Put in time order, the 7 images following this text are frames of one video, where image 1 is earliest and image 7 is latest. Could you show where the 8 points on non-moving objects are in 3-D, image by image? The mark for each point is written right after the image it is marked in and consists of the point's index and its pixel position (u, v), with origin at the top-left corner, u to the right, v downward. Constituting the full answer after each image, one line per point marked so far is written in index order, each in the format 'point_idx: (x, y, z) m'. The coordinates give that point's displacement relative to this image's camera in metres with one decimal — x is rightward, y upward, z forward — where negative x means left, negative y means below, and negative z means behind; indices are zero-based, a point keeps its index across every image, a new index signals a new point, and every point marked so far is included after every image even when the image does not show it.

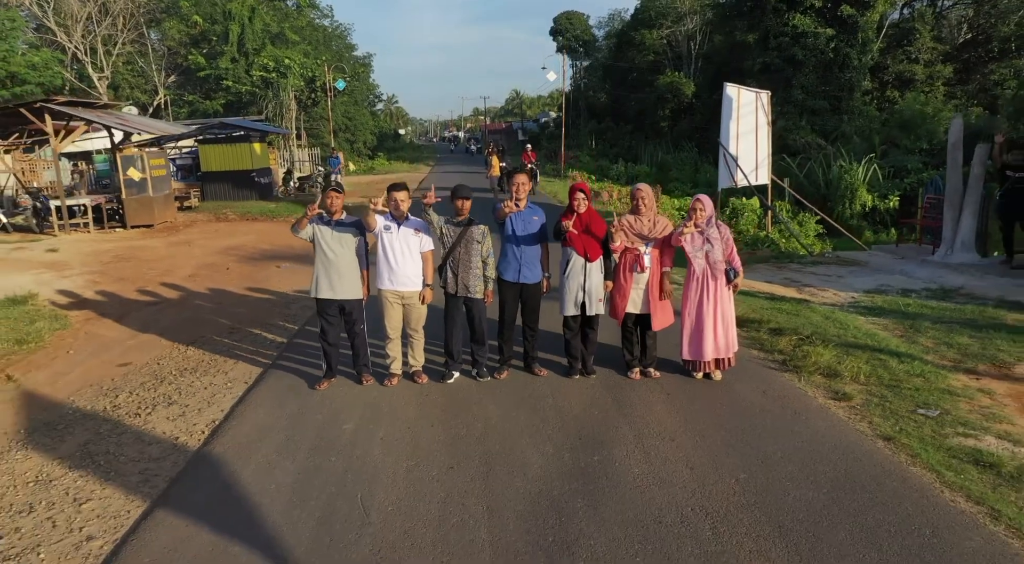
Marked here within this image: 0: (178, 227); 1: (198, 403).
0: (-4.7, +0.7, +10.1) m
1: (-1.6, -0.6, +3.7) m
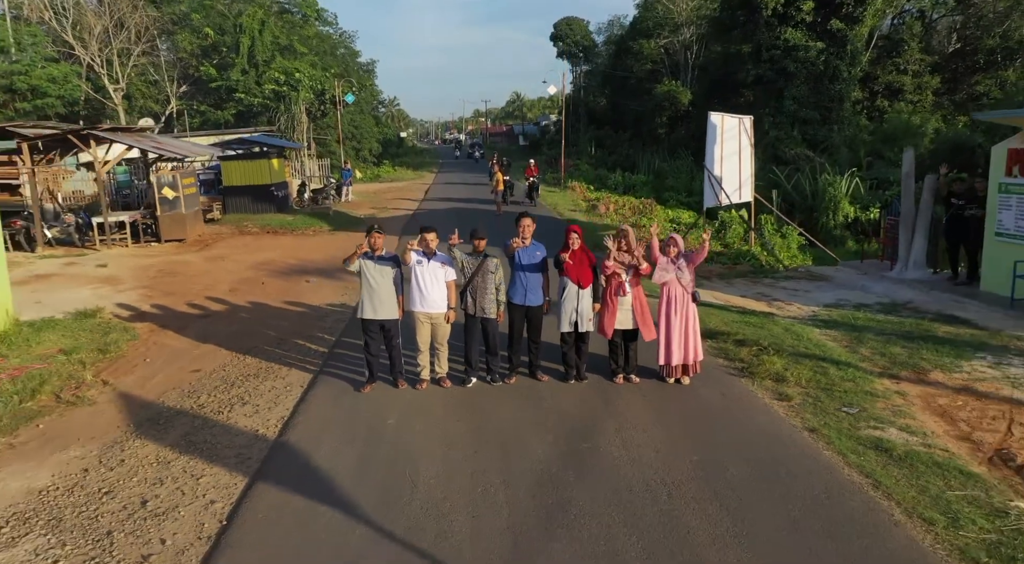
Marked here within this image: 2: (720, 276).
0: (-4.6, +0.6, +11.0) m
1: (-1.6, -0.8, +4.6) m
2: (+2.5, +0.1, +8.5) m
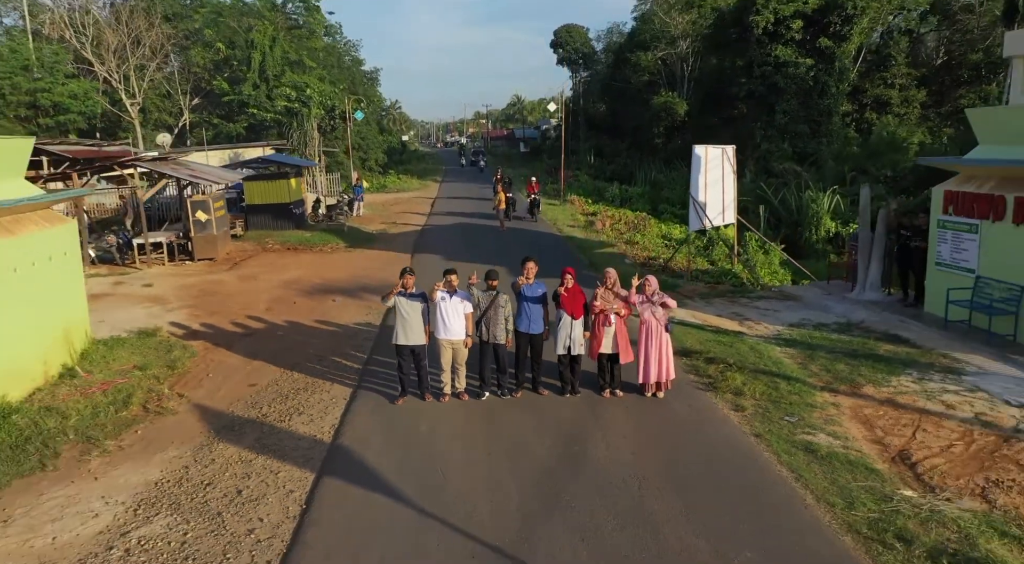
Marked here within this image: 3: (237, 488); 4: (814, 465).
0: (-4.6, +0.3, +12.0) m
1: (-1.5, -1.0, +5.6) m
2: (+2.5, -0.2, +9.5) m
3: (-1.7, -1.3, +4.4) m
4: (+1.9, -1.1, +4.5) m
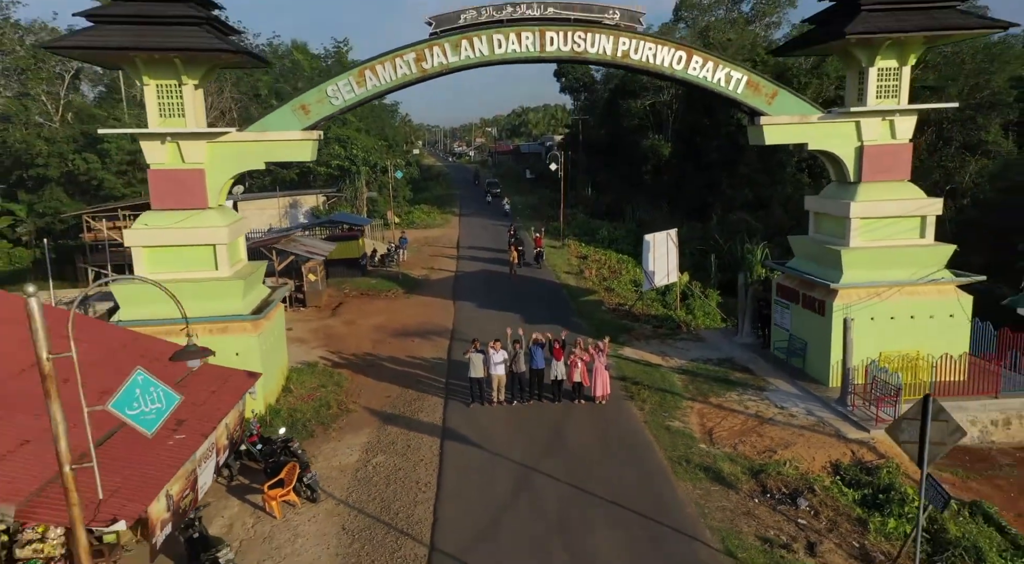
0: (-4.3, -0.7, +17.5) m
1: (-1.3, -2.0, +11.1) m
2: (+2.8, -1.1, +15.0) m
3: (-1.5, -2.2, +9.9) m
4: (+2.2, -2.1, +9.9) m
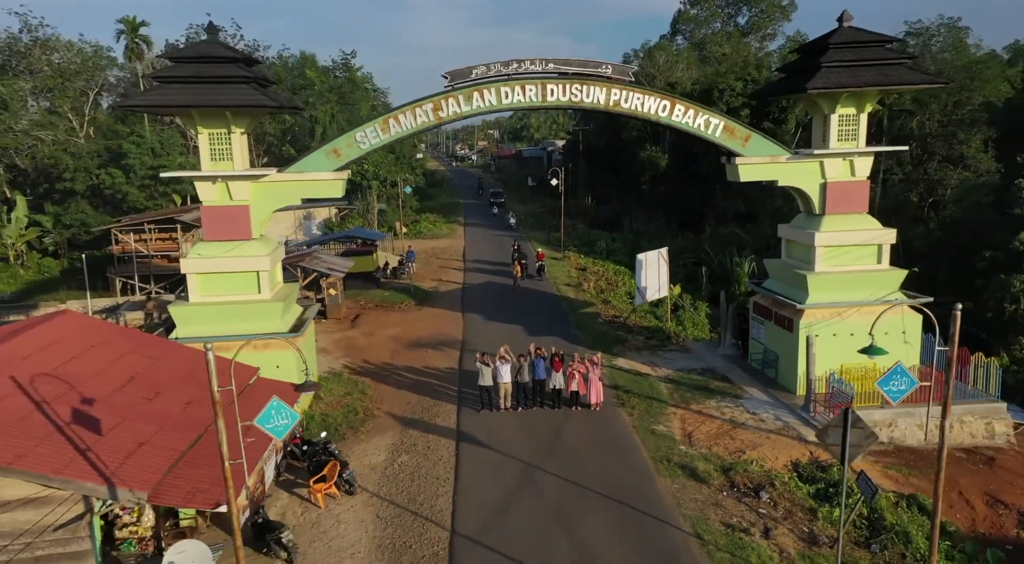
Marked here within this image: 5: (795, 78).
0: (-4.2, -1.0, +19.0) m
1: (-1.2, -2.3, +12.6) m
2: (+2.9, -1.5, +16.5) m
3: (-1.4, -2.6, +11.4) m
4: (+2.2, -2.5, +11.5) m
5: (+5.0, +3.6, +12.6) m
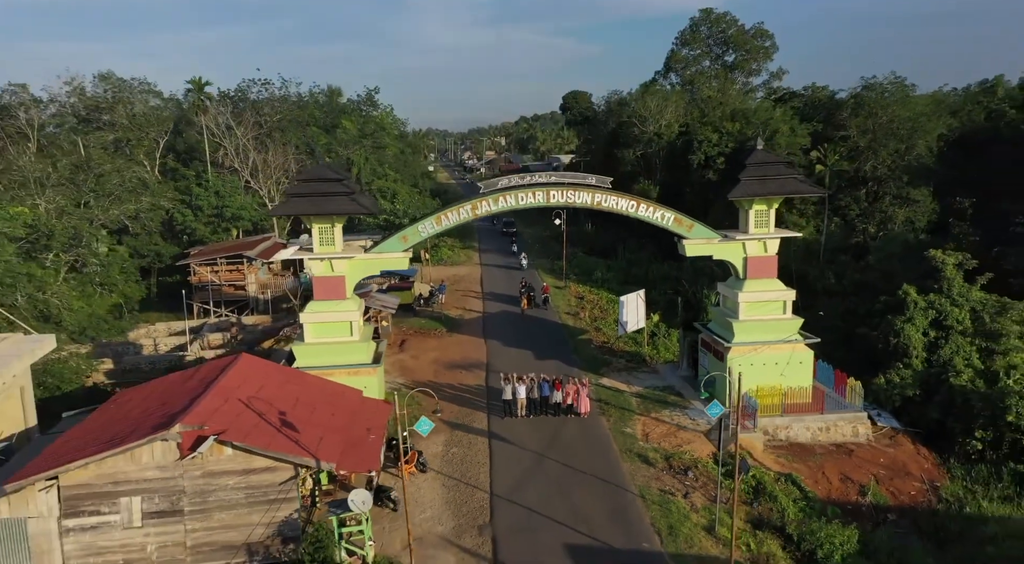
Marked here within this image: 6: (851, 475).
0: (-3.8, -2.2, +24.5) m
1: (-0.8, -3.5, +18.0) m
2: (+3.3, -2.6, +21.9) m
3: (-1.0, -3.7, +16.9) m
4: (+2.6, -3.6, +16.9) m
5: (+5.3, +2.4, +18.0) m
6: (+7.5, -4.3, +15.9) m
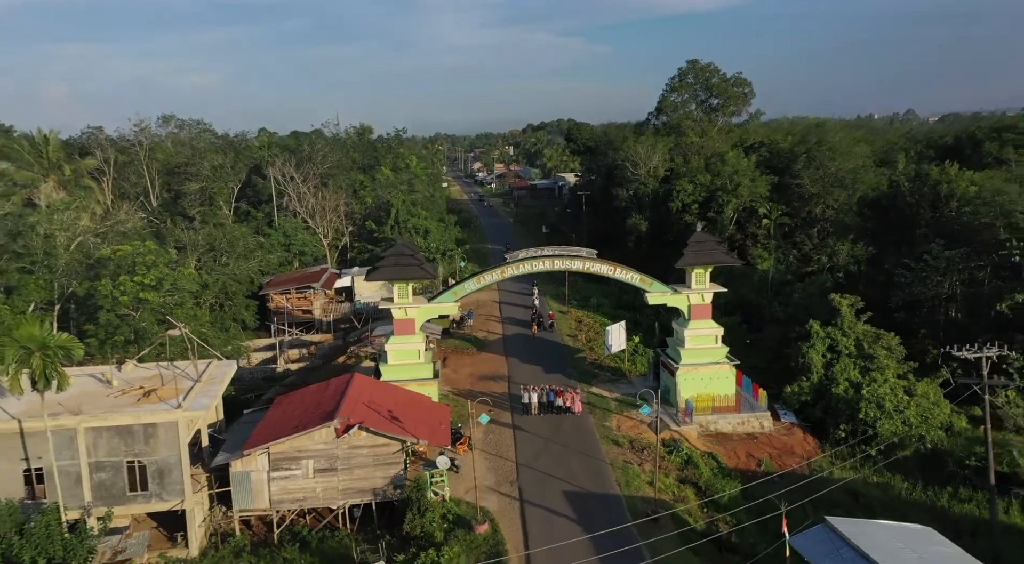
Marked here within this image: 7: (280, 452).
0: (-3.1, -3.6, +32.7) m
1: (-0.2, -4.9, +26.2) m
2: (+3.9, -4.1, +30.1) m
3: (-0.5, -5.2, +25.1) m
4: (+3.2, -5.1, +25.0) m
5: (+5.9, +1.0, +26.1) m
6: (+8.1, -5.8, +24.1) m
7: (-6.4, -4.7, +19.7) m
